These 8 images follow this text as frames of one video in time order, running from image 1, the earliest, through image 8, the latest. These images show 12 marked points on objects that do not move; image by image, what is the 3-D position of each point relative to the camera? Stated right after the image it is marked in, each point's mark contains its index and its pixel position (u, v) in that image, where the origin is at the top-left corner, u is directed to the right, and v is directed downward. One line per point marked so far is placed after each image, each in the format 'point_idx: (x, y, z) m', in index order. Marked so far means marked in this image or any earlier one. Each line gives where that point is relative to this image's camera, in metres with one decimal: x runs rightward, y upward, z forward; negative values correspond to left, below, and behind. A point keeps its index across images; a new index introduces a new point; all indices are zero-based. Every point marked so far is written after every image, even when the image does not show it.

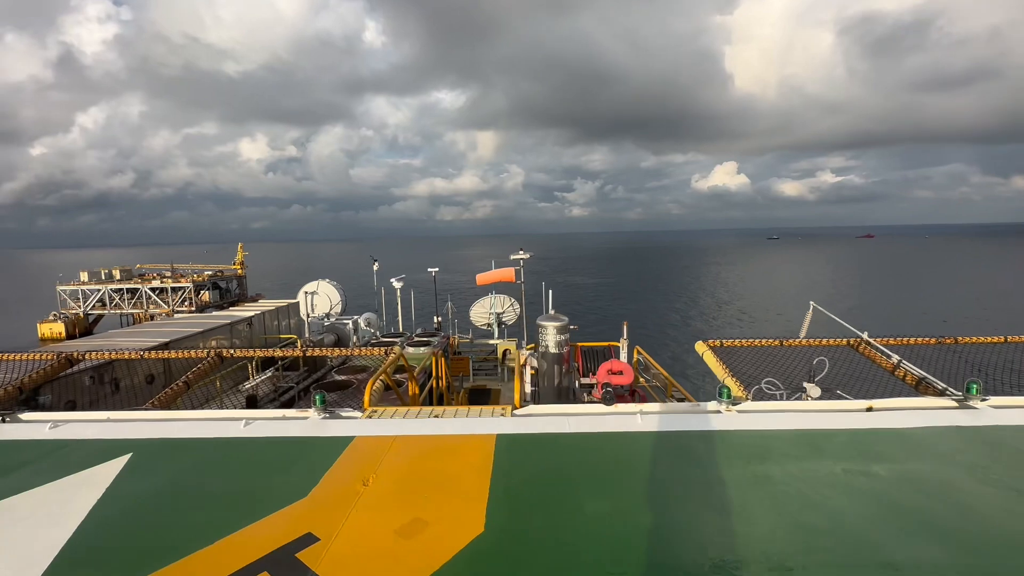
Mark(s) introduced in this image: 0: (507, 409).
0: (-0.1, -1.4, +5.5) m
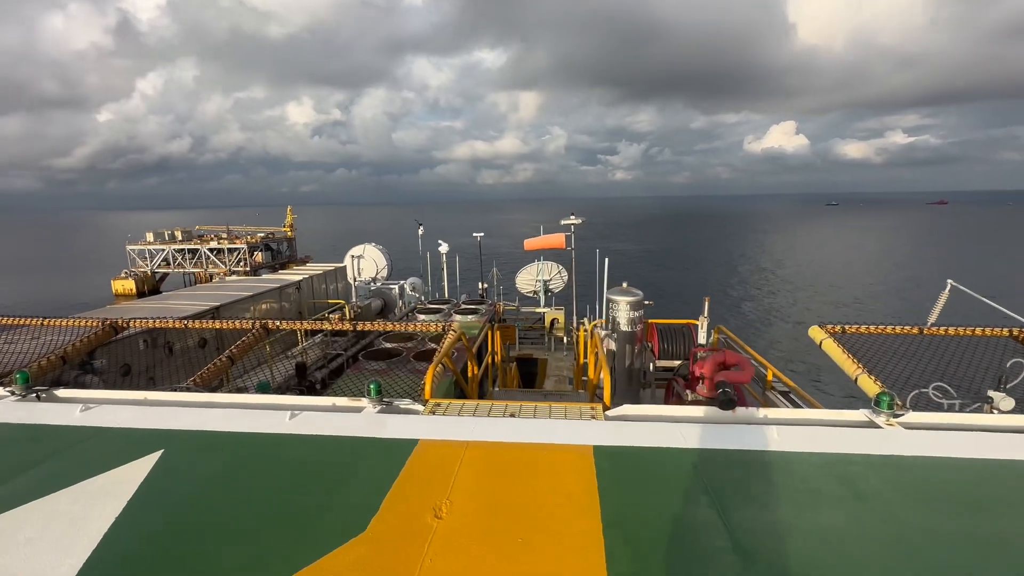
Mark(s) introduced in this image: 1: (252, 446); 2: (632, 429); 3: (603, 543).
0: (+0.8, -1.2, +4.5) m
1: (-2.2, -1.3, +3.9) m
2: (+1.0, -1.2, +4.1) m
3: (+0.4, -1.4, +3.0) m
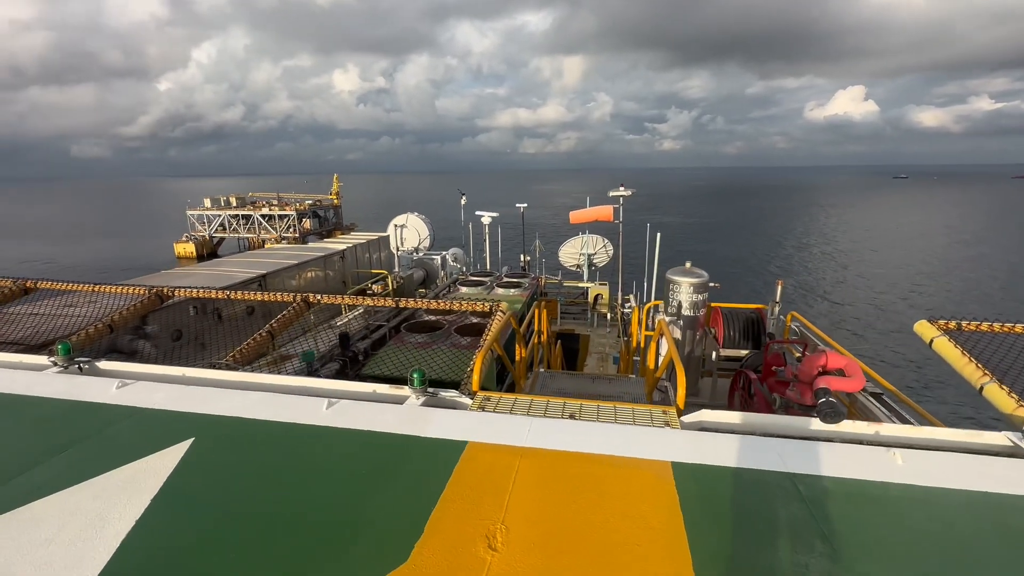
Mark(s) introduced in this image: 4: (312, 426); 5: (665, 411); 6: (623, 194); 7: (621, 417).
0: (+1.3, -1.0, +3.9) m
1: (-1.7, -1.1, +3.6) m
2: (+1.4, -1.1, +3.4) m
3: (+0.8, -1.4, +2.5) m
4: (-1.6, -1.1, +3.7) m
5: (+1.3, -1.0, +3.9) m
6: (+4.2, +3.5, +17.2) m
7: (+0.9, -1.1, +3.8) m
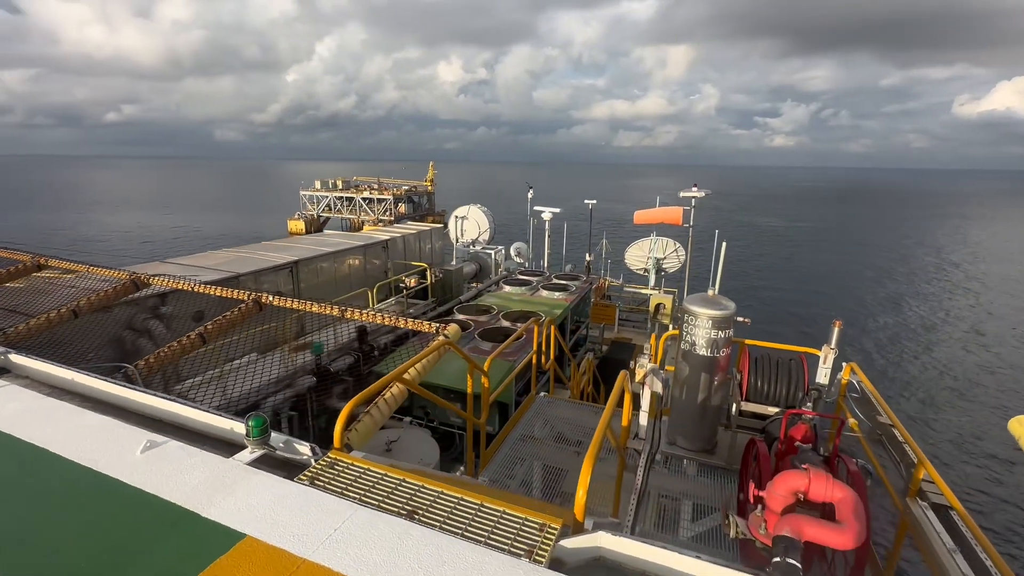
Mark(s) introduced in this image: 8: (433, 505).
0: (+0.2, -1.4, +2.7) m
1: (-2.8, -1.2, +2.9) m
2: (+0.3, -1.5, +2.3) m
3: (-0.6, -1.7, +1.4) m
4: (-2.6, -1.2, +3.1) m
5: (+0.2, -1.4, +2.7) m
6: (+5.7, +3.0, +15.2) m
7: (-0.2, -1.4, +2.7) m
8: (-0.5, -1.3, +2.9) m
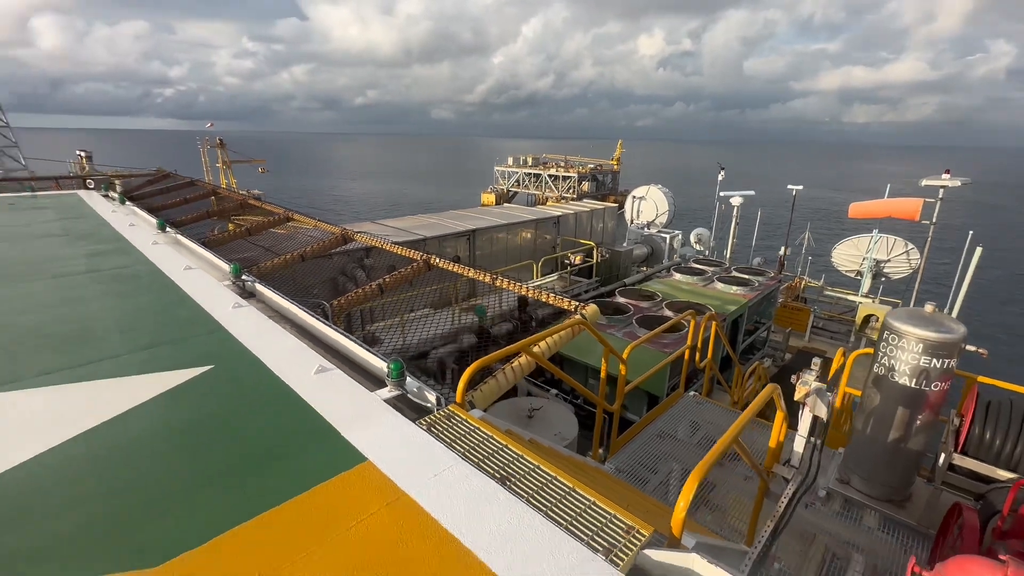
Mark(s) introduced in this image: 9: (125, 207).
0: (+0.7, -1.3, +2.6) m
1: (-2.0, -0.8, +3.8) m
2: (+0.6, -1.4, +2.1) m
3: (-0.5, -1.6, +1.6) m
4: (-1.8, -0.8, +3.9) m
5: (+0.7, -1.3, +2.5) m
6: (+10.7, +2.7, +12.0) m
7: (+0.3, -1.2, +2.7) m
8: (+0.1, -1.2, +2.9) m
9: (-9.3, +2.0, +11.3) m
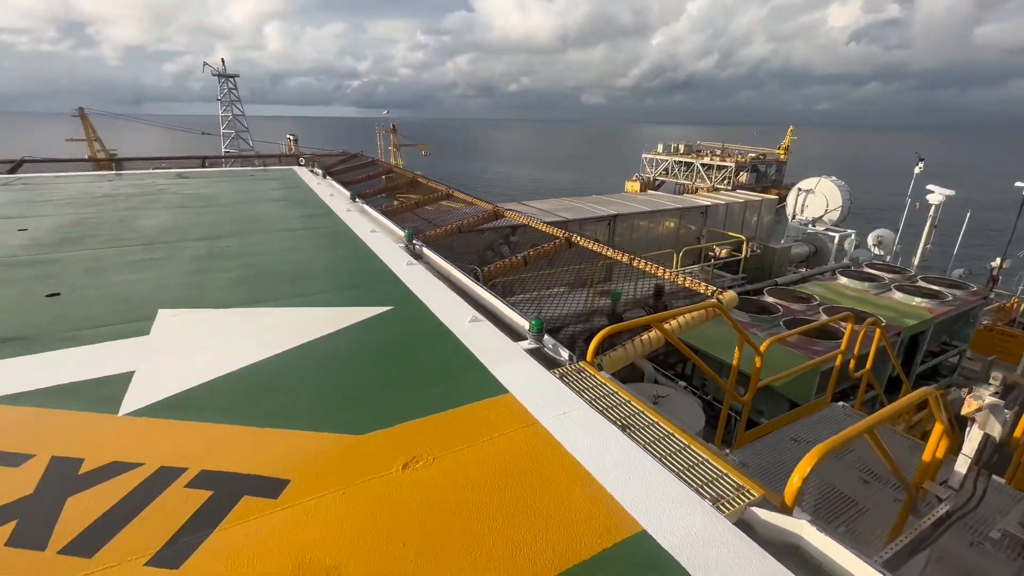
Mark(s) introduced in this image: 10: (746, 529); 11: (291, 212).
0: (+1.4, -1.2, +2.7) m
1: (-0.8, -0.4, +4.7) m
2: (+1.1, -1.3, +2.3) m
3: (-0.1, -1.3, +2.1) m
4: (-0.6, -0.4, +4.6) m
5: (+1.4, -1.2, +2.7) m
6: (+14.0, +2.0, +8.8) m
7: (+1.0, -1.1, +2.9) m
8: (+0.9, -1.0, +3.2) m
9: (-5.5, +3.1, +13.8) m
10: (+1.3, -1.3, +2.6) m
11: (-4.4, +1.5, +9.5) m
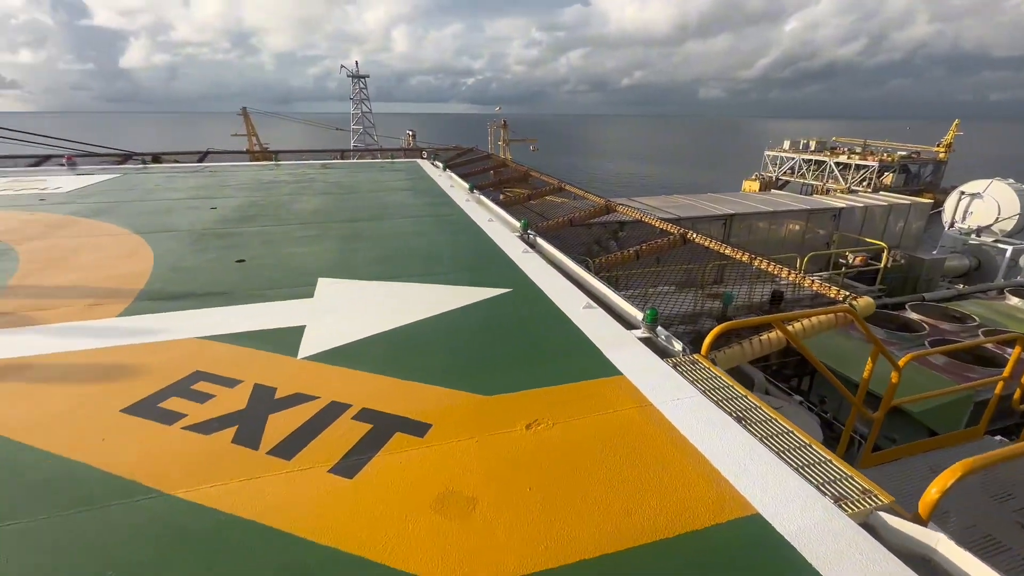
0: (+2.0, -1.2, +2.6) m
1: (+0.3, -0.2, +5.0) m
2: (+1.7, -1.3, +2.3) m
3: (+0.5, -1.2, +2.4) m
4: (+0.6, -0.3, +4.9) m
5: (+2.1, -1.2, +2.6) m
6: (+15.8, +1.1, +6.0) m
7: (+1.8, -1.0, +2.9) m
8: (+1.7, -0.9, +3.2) m
9: (-2.1, +3.6, +14.8) m
10: (+1.9, -1.3, +2.5) m
11: (-2.1, +1.9, +10.4) m
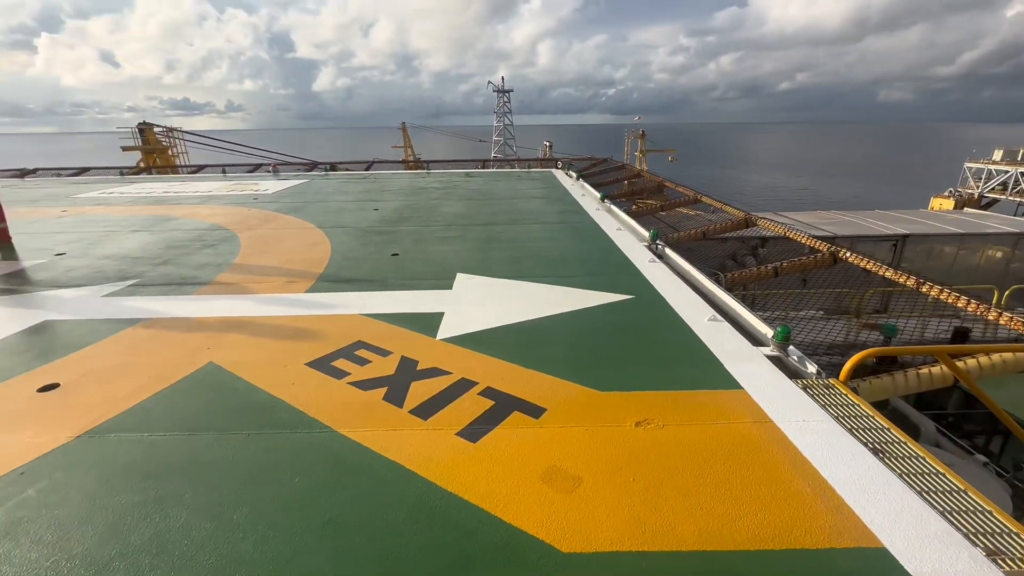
0: (+2.6, -1.3, +2.3) m
1: (+1.6, -0.3, +5.0) m
2: (+2.2, -1.4, +2.0) m
3: (+1.0, -1.3, +2.4) m
4: (+1.8, -0.4, +4.9) m
5: (+2.6, -1.3, +2.3) m
6: (+16.9, -0.1, +2.0) m
7: (+2.4, -1.2, +2.6) m
8: (+2.5, -1.1, +2.9) m
9: (+2.1, +3.4, +15.1) m
10: (+2.4, -1.4, +2.2) m
11: (+0.9, +1.8, +10.9) m
